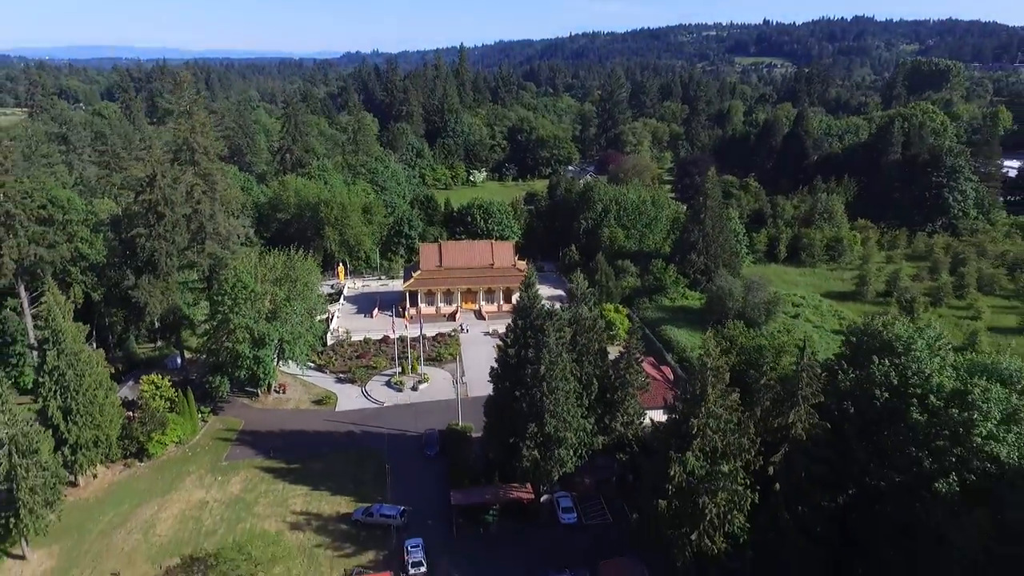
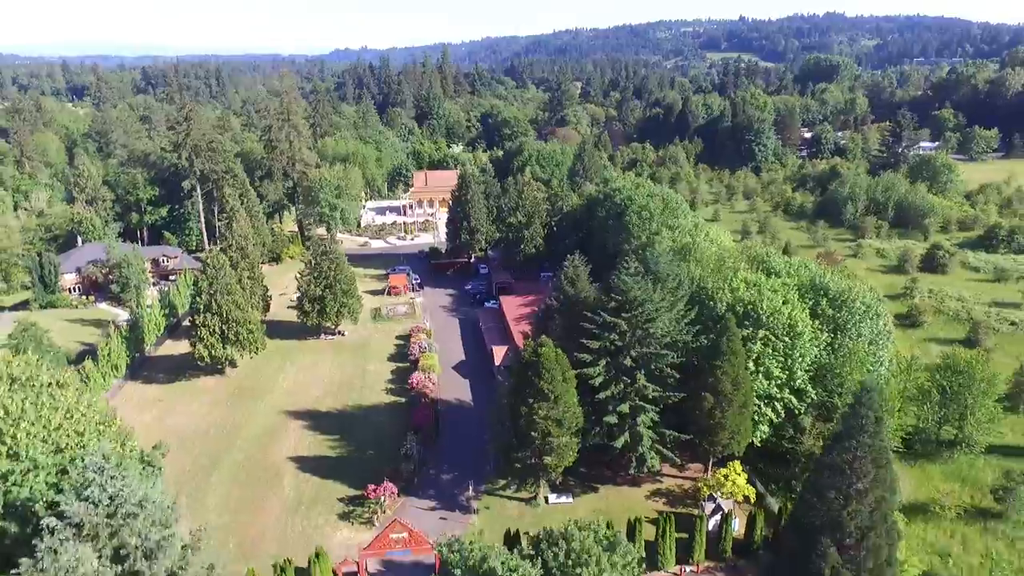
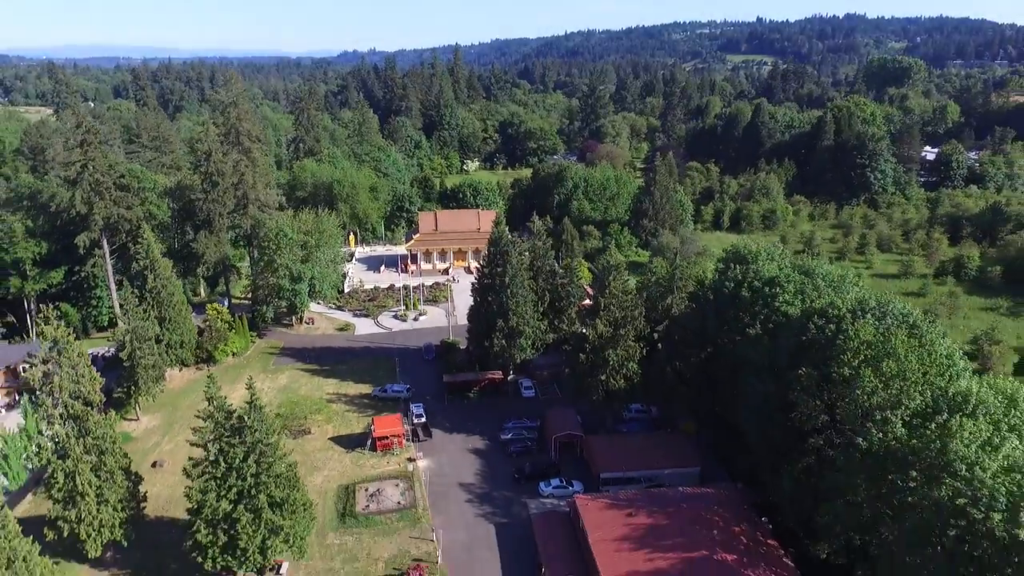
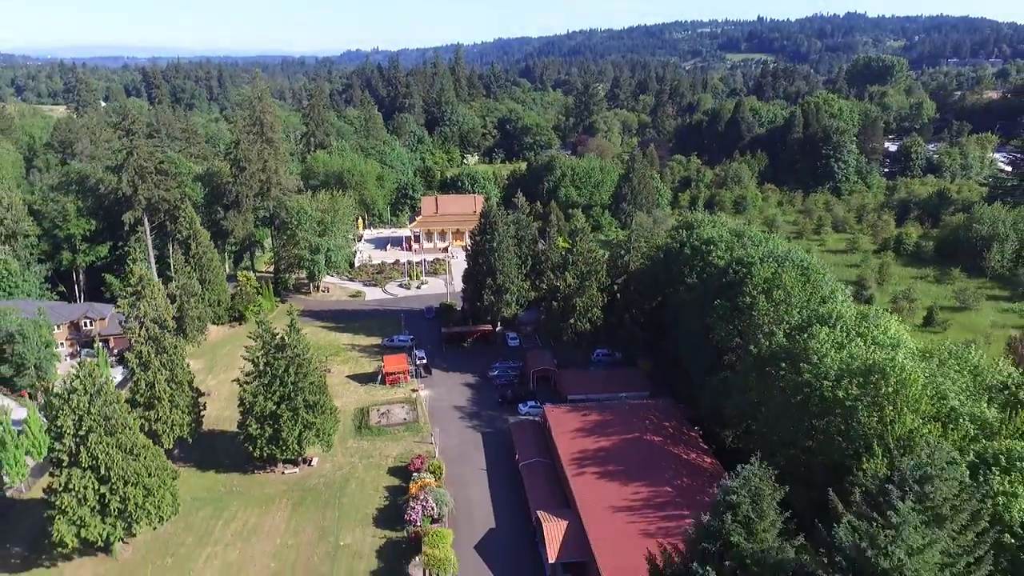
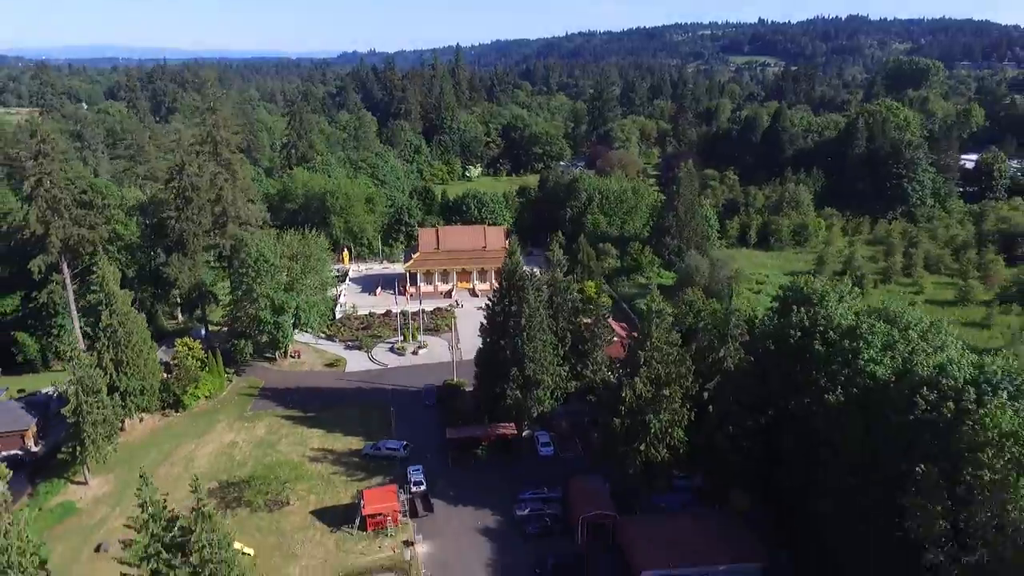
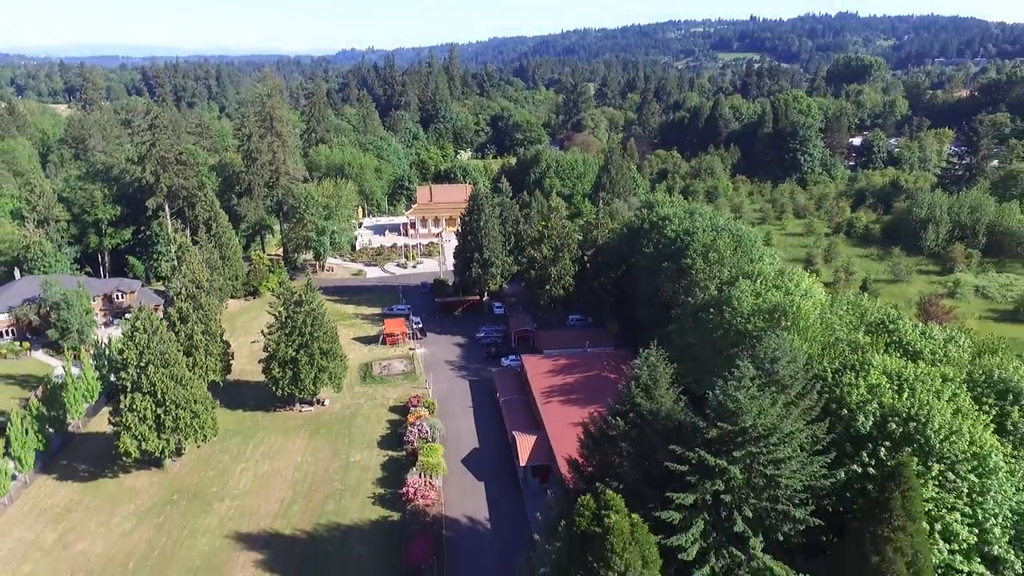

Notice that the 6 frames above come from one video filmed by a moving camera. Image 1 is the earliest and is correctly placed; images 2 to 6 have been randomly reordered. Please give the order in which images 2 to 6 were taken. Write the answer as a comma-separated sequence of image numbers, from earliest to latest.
5, 3, 4, 6, 2
